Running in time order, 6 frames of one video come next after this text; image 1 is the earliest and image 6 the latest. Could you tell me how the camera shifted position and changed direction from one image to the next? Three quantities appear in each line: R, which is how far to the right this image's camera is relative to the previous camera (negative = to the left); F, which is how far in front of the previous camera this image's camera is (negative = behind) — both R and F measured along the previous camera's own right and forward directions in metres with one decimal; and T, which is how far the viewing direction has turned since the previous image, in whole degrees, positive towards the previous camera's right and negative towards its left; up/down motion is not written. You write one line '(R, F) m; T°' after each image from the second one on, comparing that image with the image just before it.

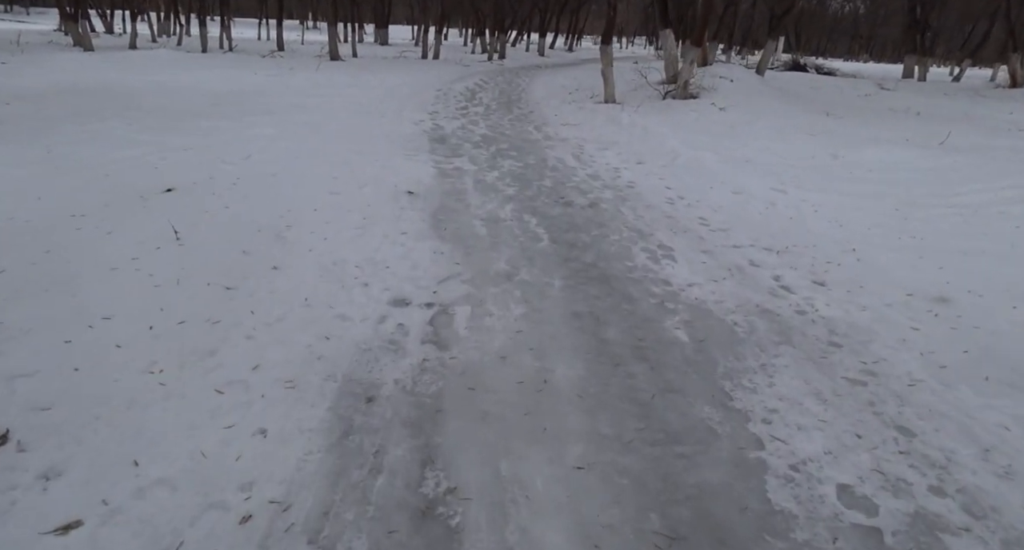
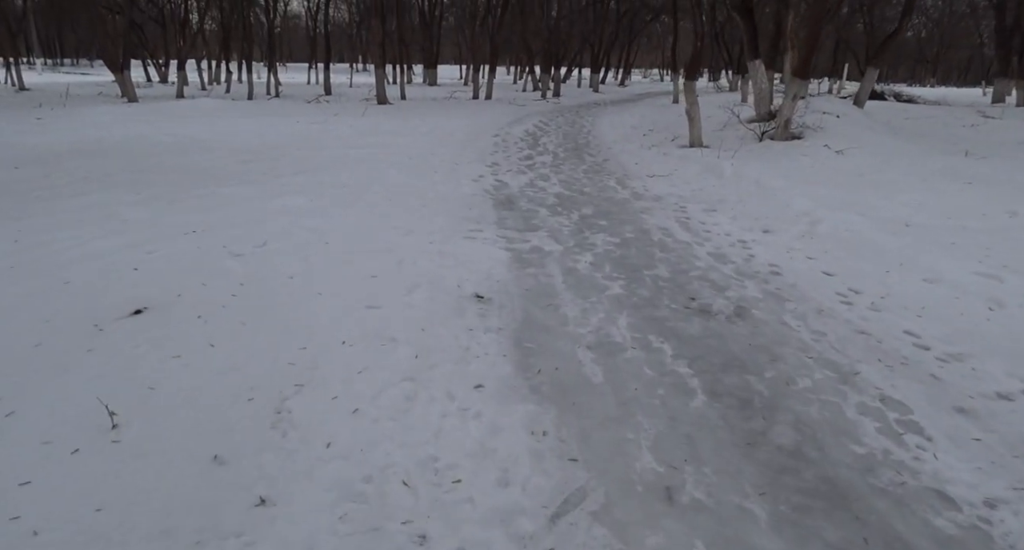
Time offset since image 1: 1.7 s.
(-0.4, +2.0) m; -4°
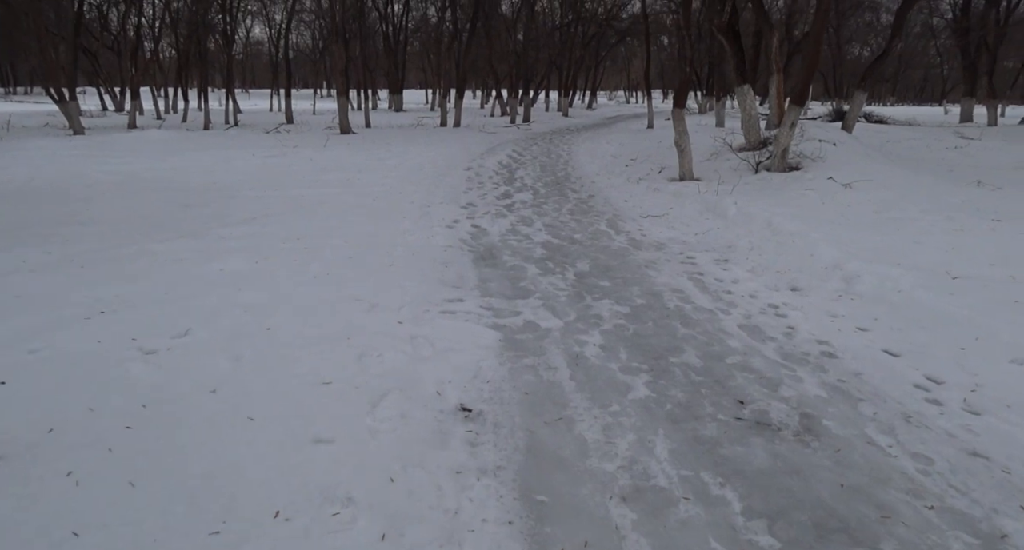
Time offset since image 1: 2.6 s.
(-0.1, +1.2) m; +3°
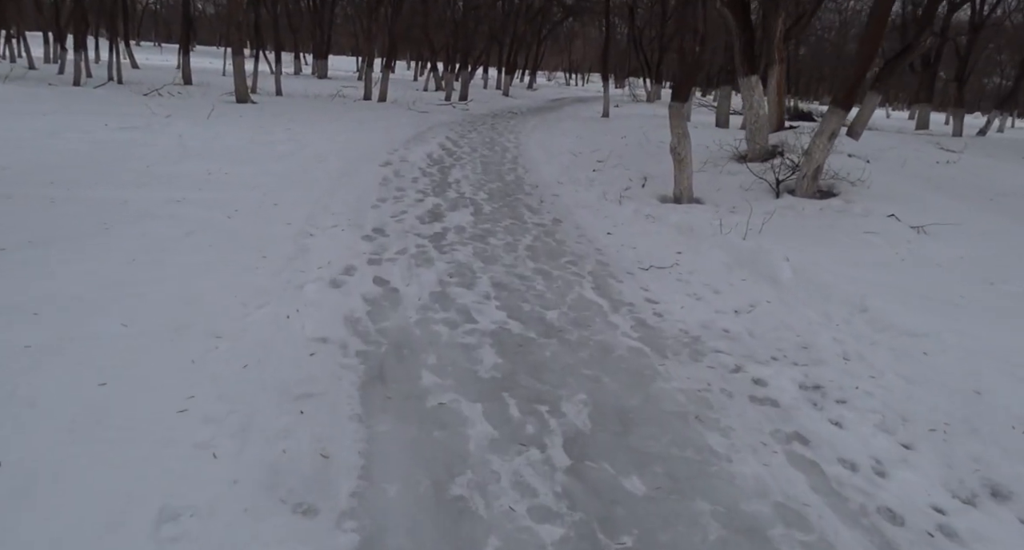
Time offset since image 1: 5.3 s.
(0.0, +3.4) m; +6°
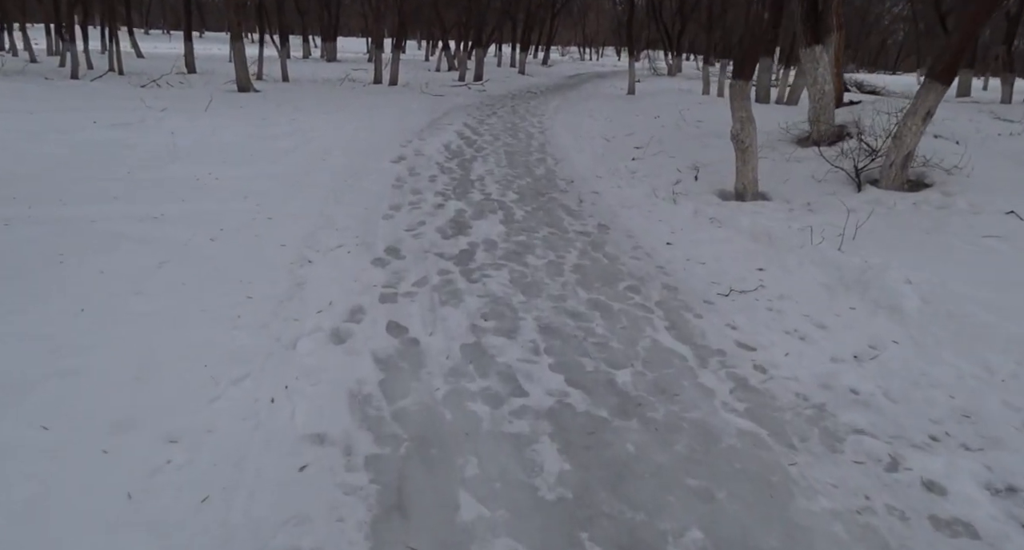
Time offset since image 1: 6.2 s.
(-0.2, +1.2) m; -1°
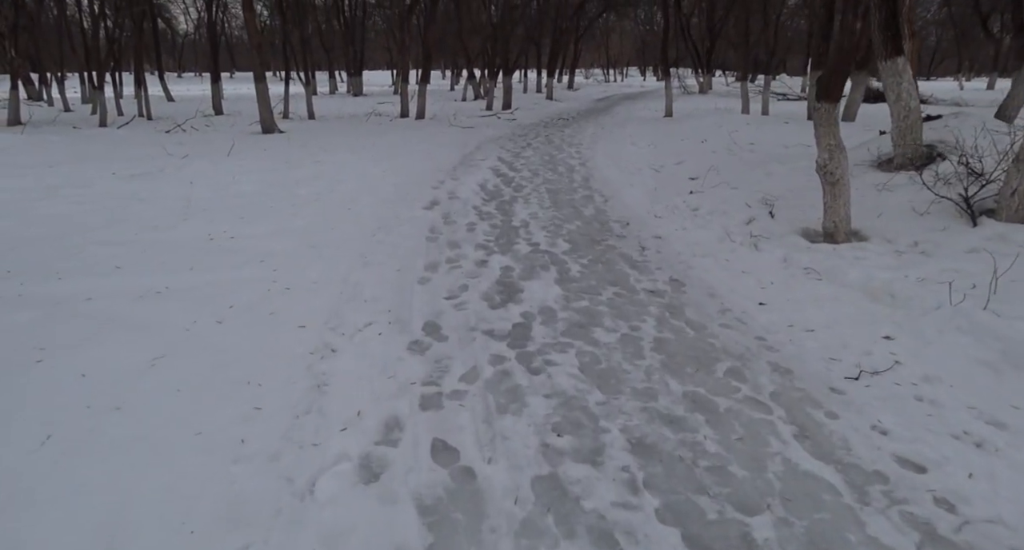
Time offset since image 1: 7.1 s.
(-0.2, +1.0) m; -2°
